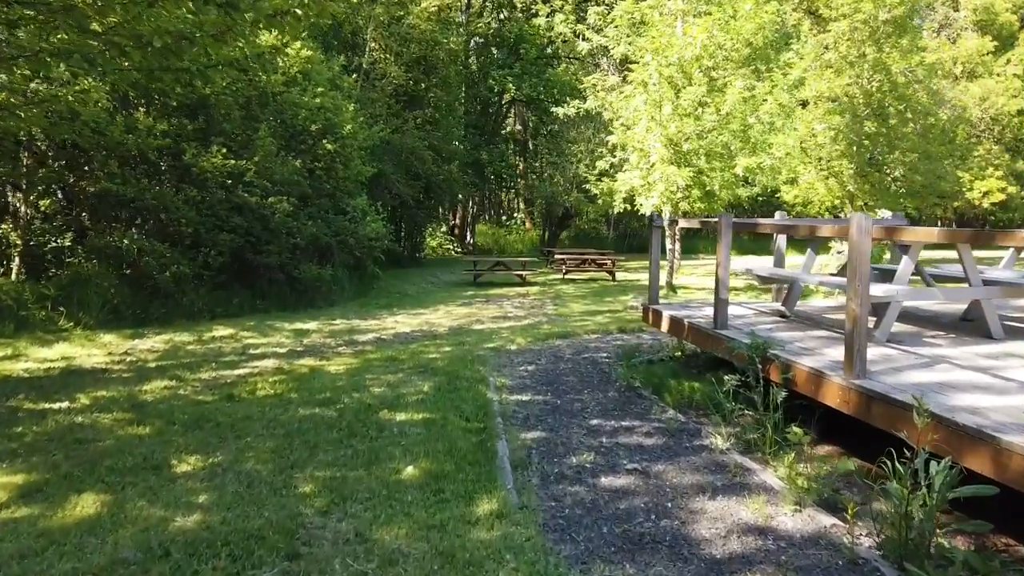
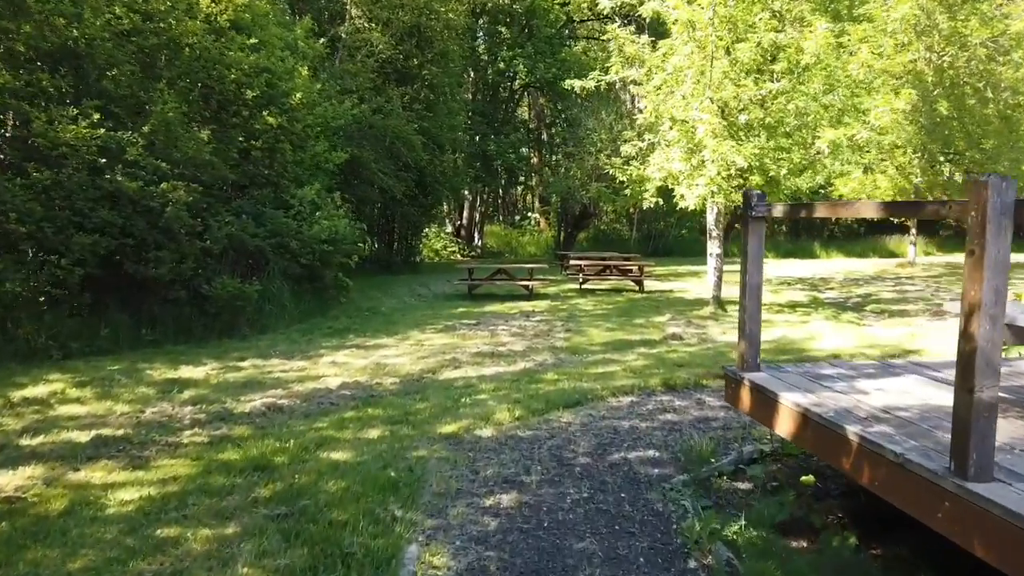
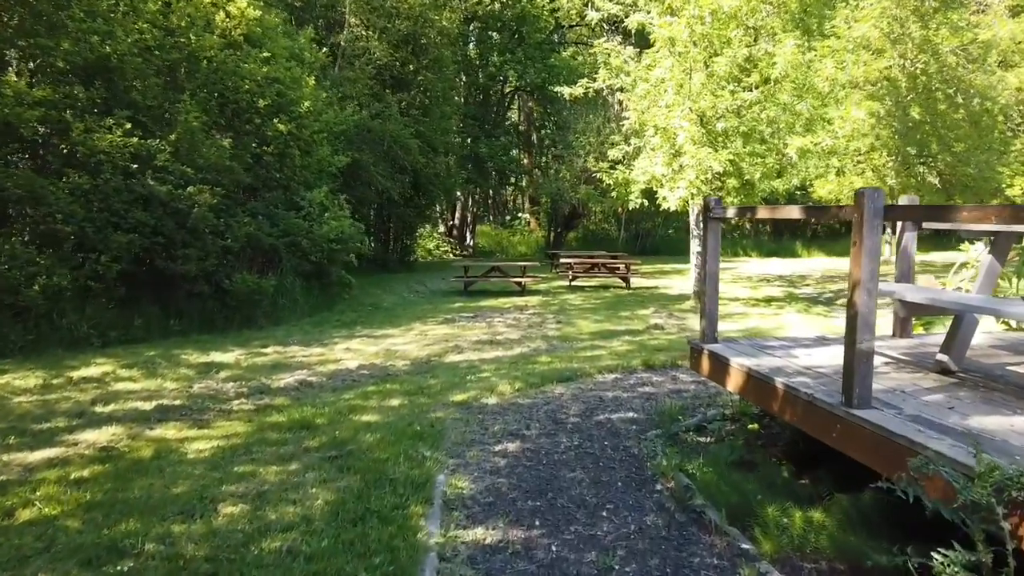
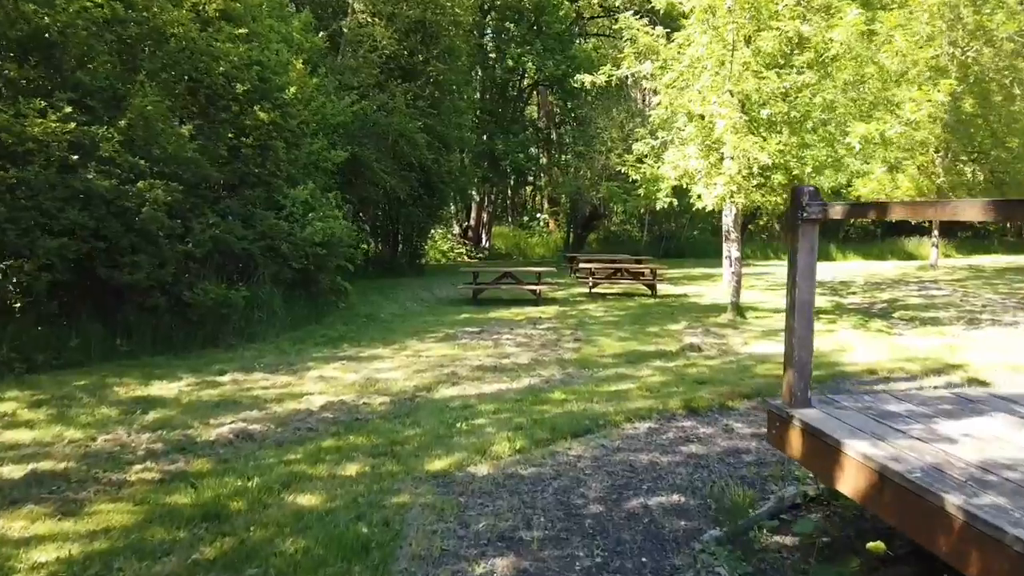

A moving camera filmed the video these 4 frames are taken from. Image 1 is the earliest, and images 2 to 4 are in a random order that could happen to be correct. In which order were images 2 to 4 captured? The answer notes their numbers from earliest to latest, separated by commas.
3, 2, 4
